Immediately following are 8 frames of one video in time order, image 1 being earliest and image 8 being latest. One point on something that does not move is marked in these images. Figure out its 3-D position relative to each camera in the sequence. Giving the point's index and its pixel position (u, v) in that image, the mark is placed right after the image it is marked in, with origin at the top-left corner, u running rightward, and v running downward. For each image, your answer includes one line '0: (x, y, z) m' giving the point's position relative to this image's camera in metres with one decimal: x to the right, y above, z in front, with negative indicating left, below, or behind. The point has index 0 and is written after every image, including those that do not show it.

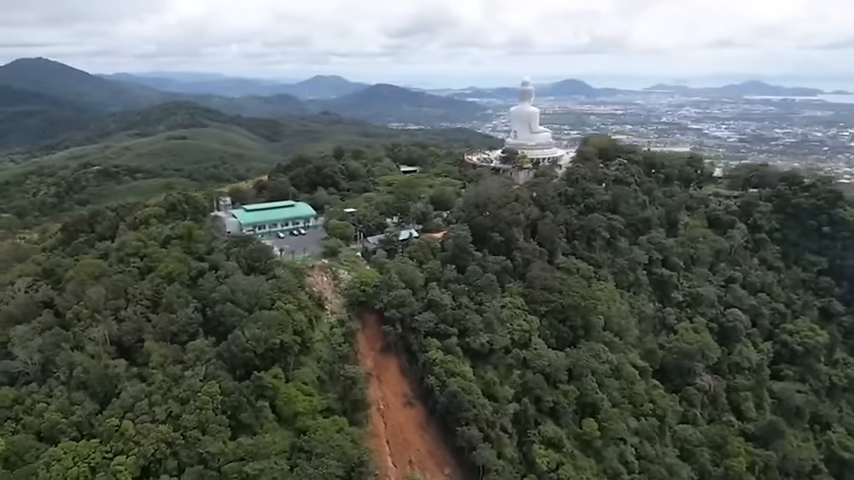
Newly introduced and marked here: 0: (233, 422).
0: (-6.1, -5.8, +19.3) m
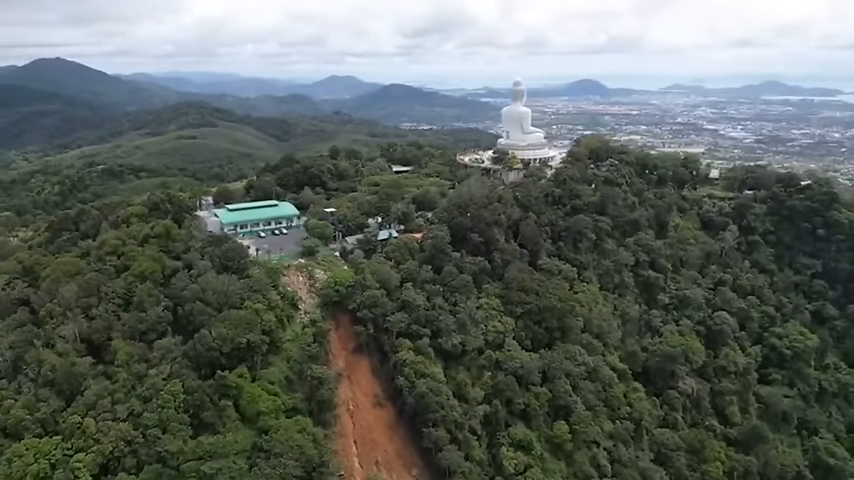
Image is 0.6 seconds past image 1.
0: (-7.4, -5.7, +19.4) m
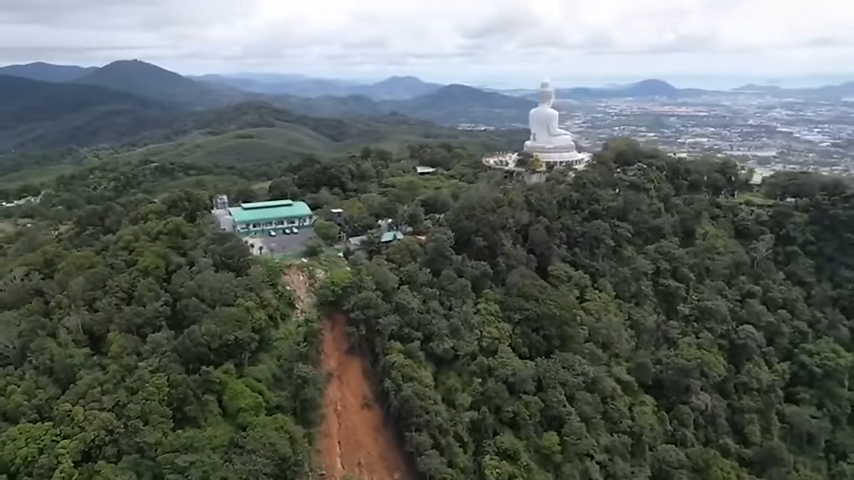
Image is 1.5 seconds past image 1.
0: (-8.1, -5.7, +20.0) m
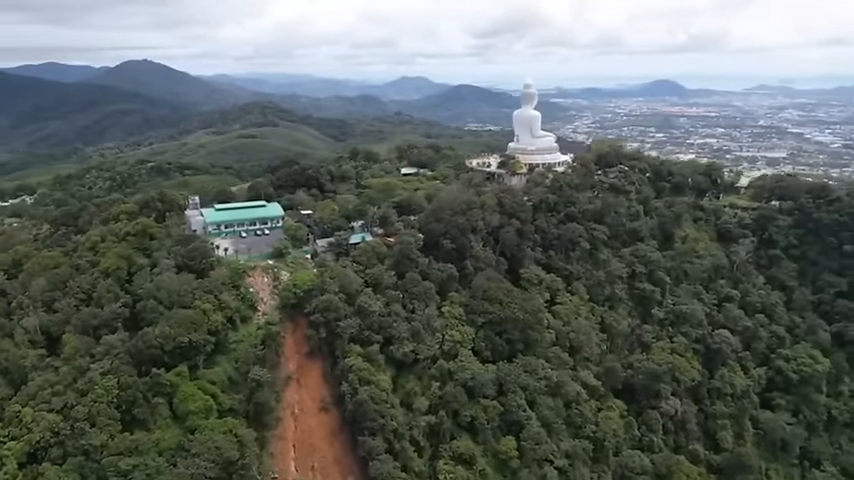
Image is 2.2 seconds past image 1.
0: (-9.8, -5.7, +20.0) m
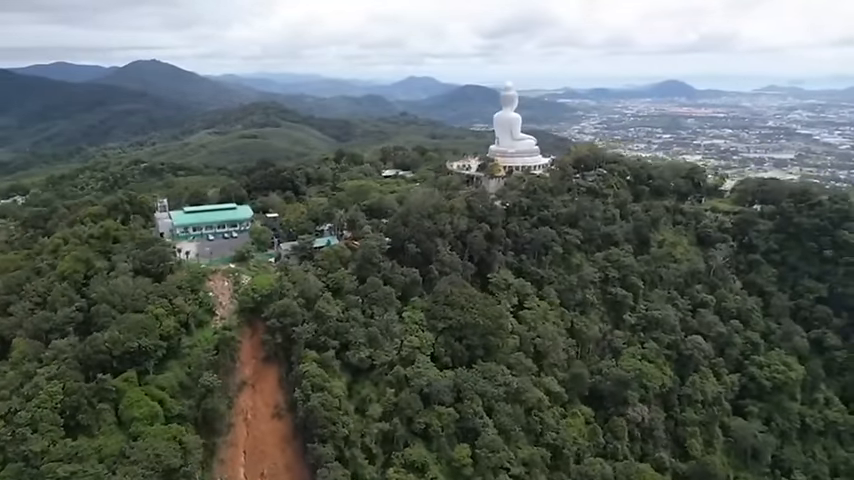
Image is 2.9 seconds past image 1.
0: (-11.5, -5.9, +19.8) m
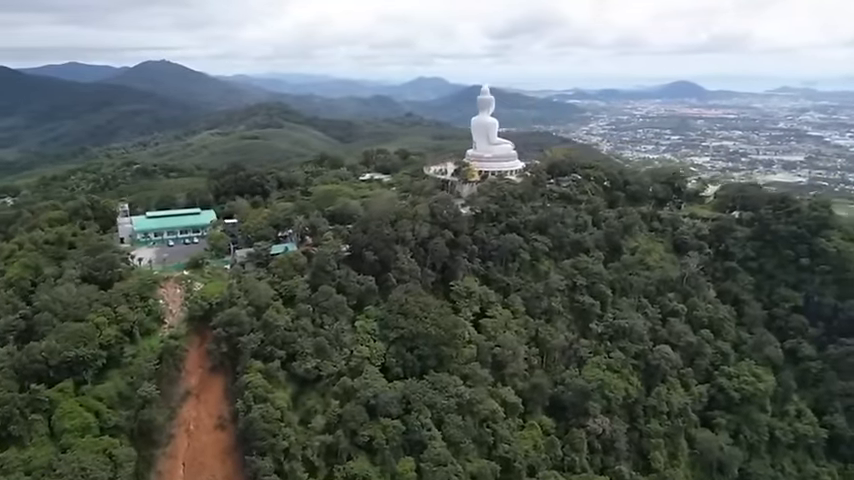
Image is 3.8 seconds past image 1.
0: (-13.6, -6.2, +19.5) m
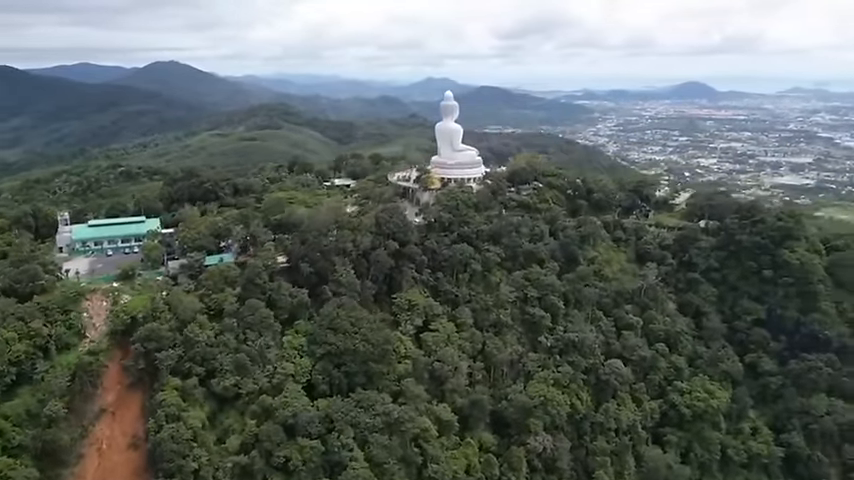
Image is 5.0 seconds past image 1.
0: (-16.5, -6.6, +19.0) m
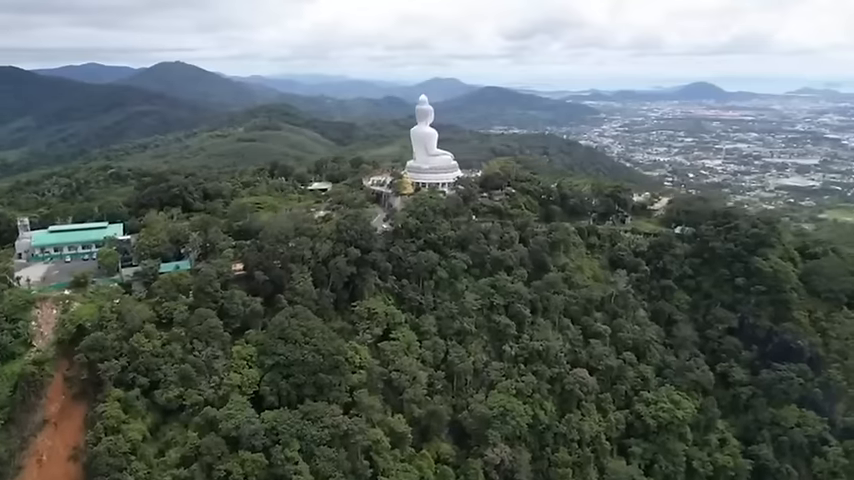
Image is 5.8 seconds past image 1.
0: (-18.4, -6.9, +18.7) m
